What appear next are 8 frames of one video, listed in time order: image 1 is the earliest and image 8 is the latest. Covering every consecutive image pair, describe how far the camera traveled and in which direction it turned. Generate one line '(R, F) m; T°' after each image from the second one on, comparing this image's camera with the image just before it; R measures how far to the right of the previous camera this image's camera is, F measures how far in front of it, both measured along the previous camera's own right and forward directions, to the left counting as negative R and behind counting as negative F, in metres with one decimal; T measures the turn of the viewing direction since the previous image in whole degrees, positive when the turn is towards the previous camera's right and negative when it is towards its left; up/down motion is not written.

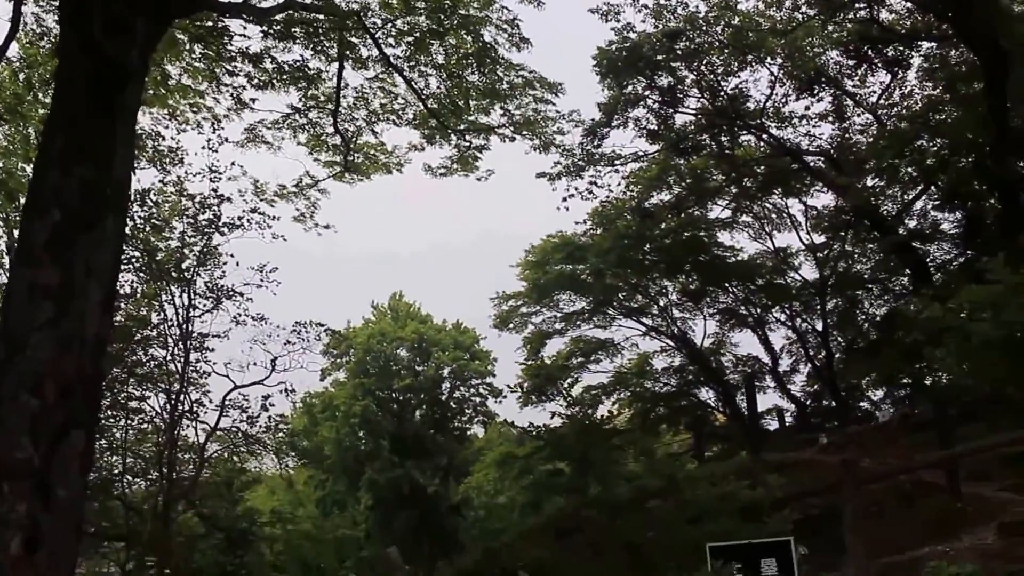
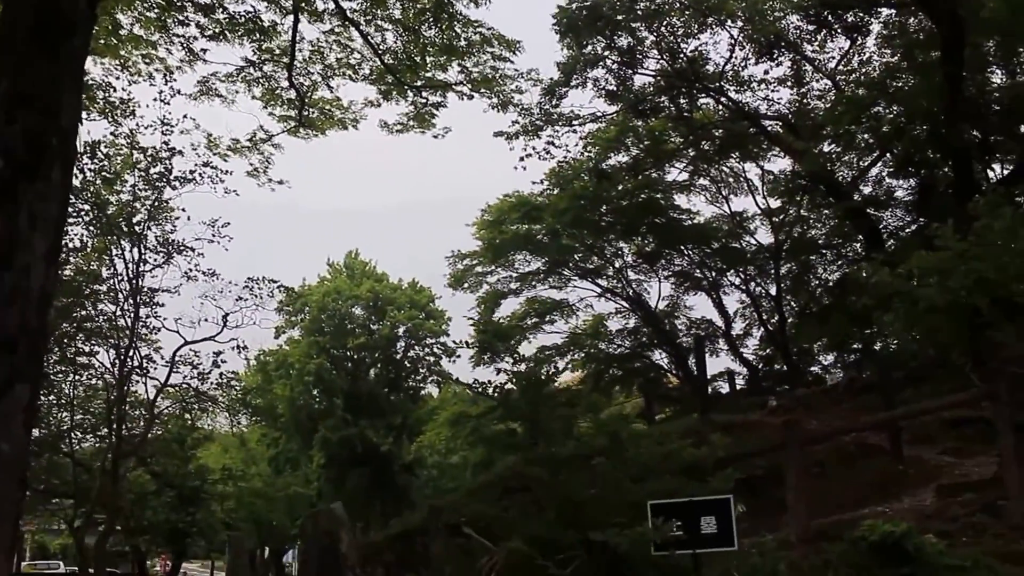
(+0.1, +0.1) m; +2°
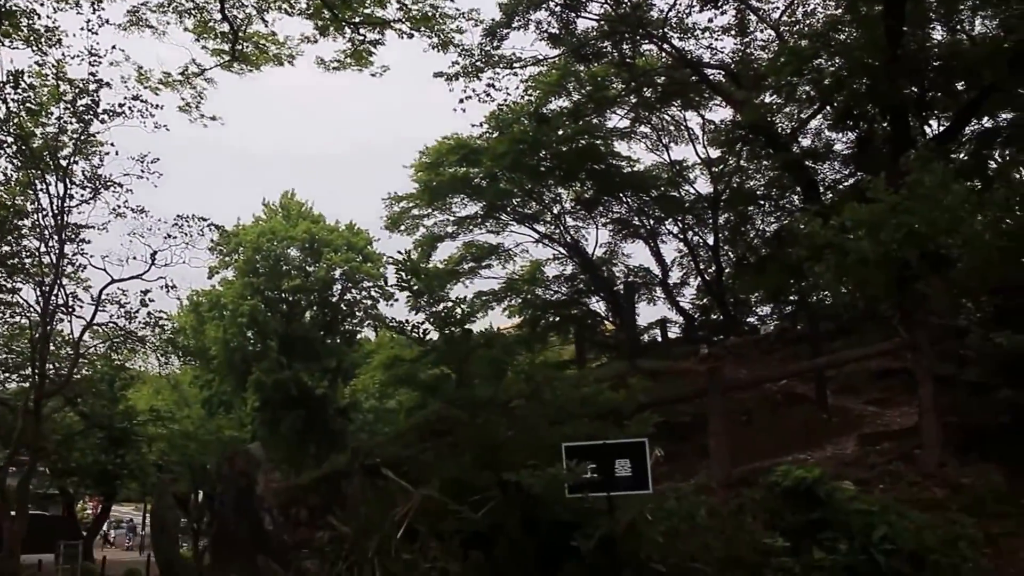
(+0.1, +0.1) m; +3°
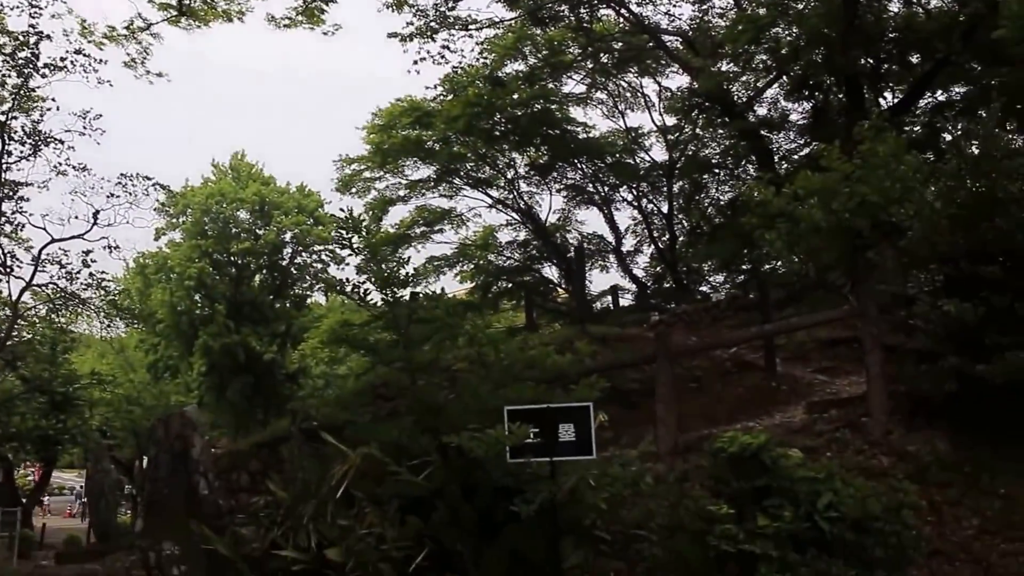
(+0.1, +0.2) m; +2°
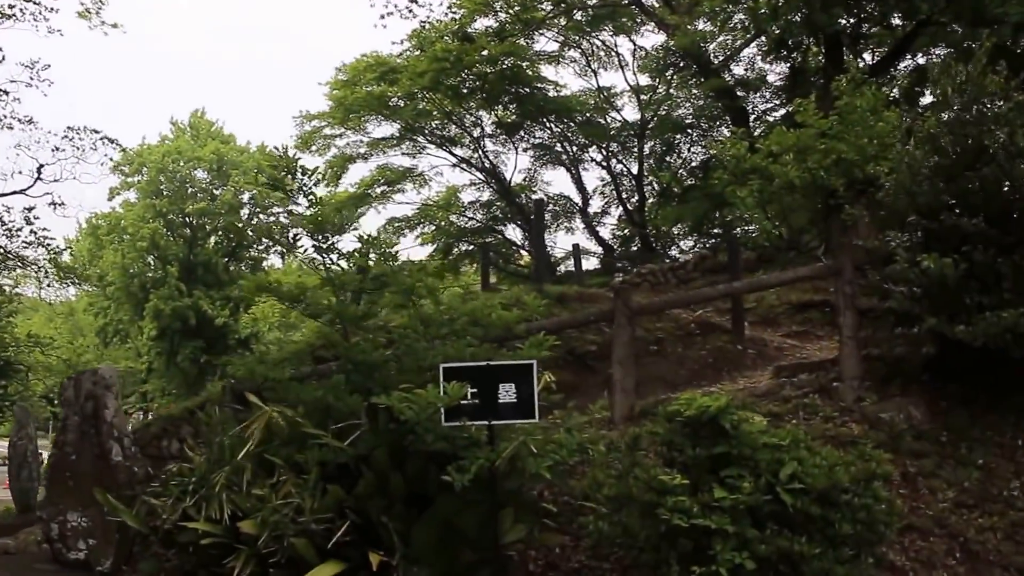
(+0.2, +0.5) m; +1°
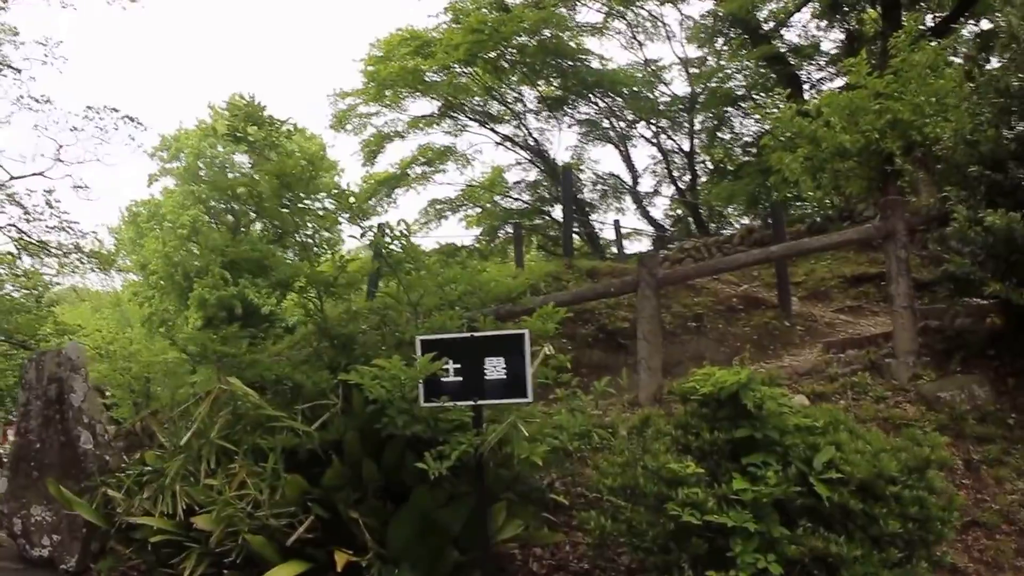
(+0.3, +0.7) m; -3°
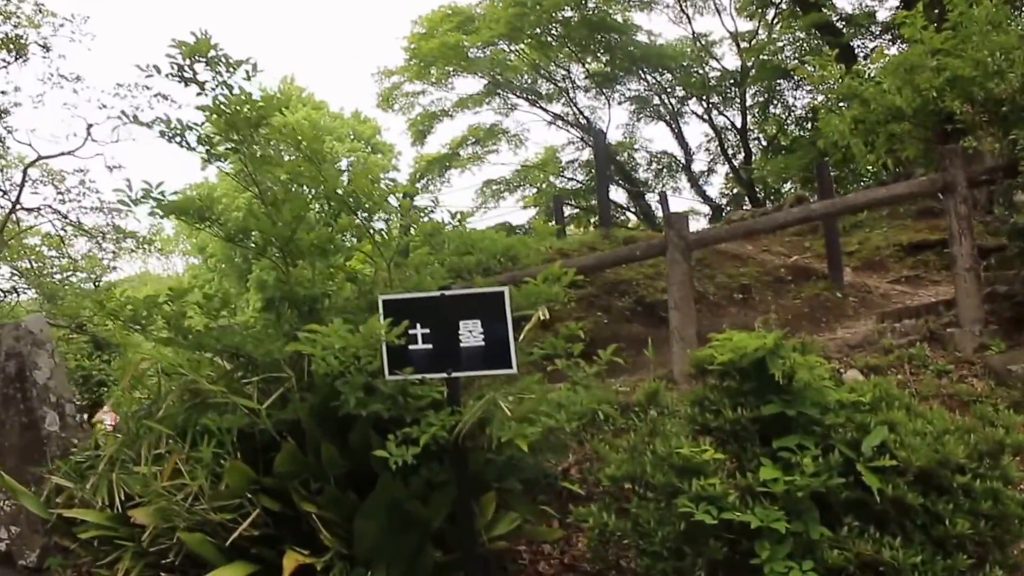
(+0.3, +0.7) m; -4°
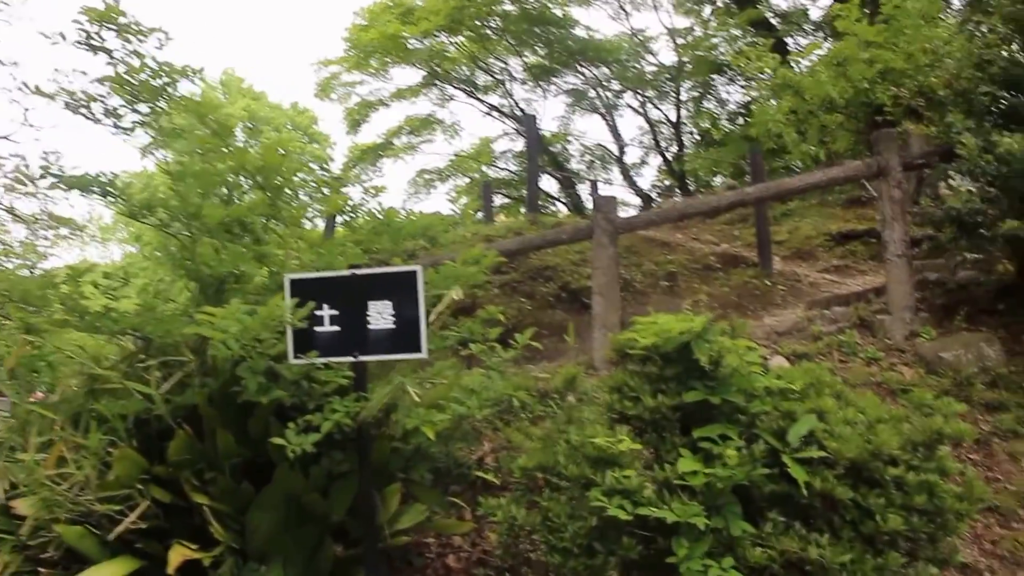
(+0.1, +0.2) m; +3°
